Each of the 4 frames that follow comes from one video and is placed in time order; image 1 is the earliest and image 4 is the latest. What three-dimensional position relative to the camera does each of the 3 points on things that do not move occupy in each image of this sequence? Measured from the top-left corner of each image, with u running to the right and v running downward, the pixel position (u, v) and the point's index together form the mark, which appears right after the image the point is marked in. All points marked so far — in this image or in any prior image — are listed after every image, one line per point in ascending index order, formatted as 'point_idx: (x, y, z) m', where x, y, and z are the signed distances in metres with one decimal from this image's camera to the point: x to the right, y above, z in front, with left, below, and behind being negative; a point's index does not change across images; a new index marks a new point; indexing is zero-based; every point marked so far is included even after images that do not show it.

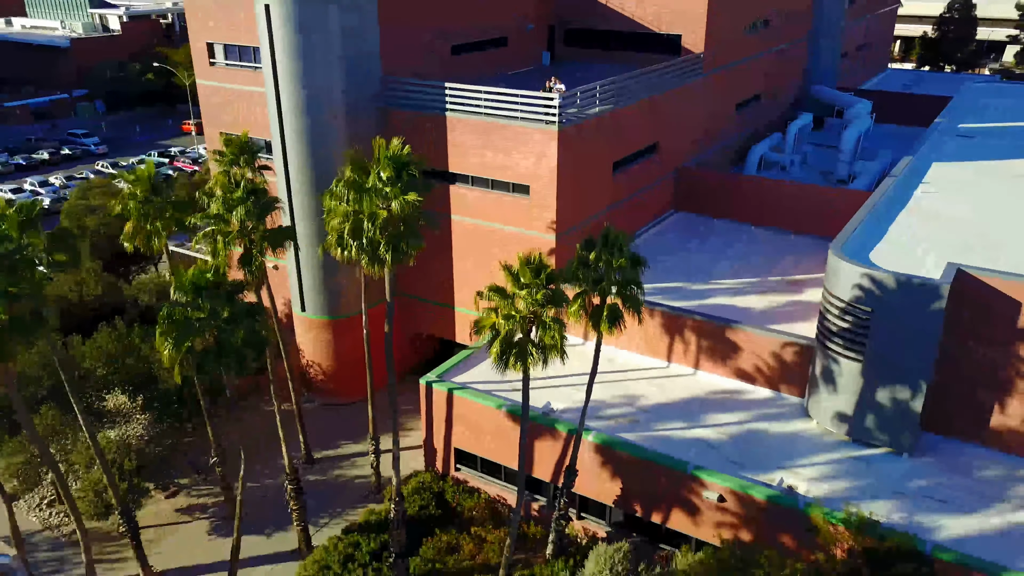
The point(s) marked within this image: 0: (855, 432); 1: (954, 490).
0: (+8.1, -3.4, +19.7) m
1: (+9.7, -4.4, +18.2) m
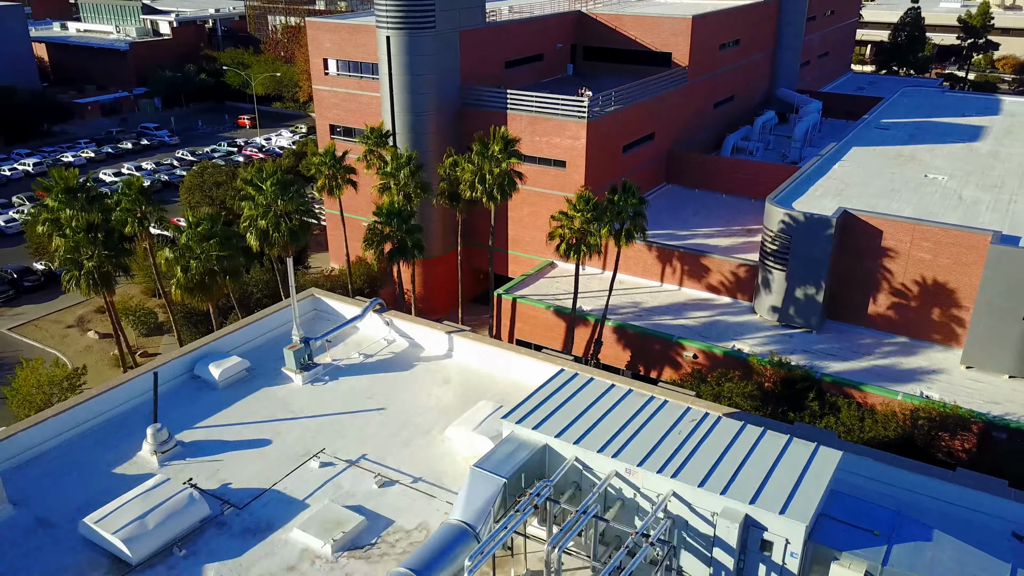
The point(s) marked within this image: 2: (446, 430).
0: (+9.8, -1.1, +30.3) m
1: (+11.4, -2.1, +28.9) m
2: (-1.1, -2.4, +14.7) m
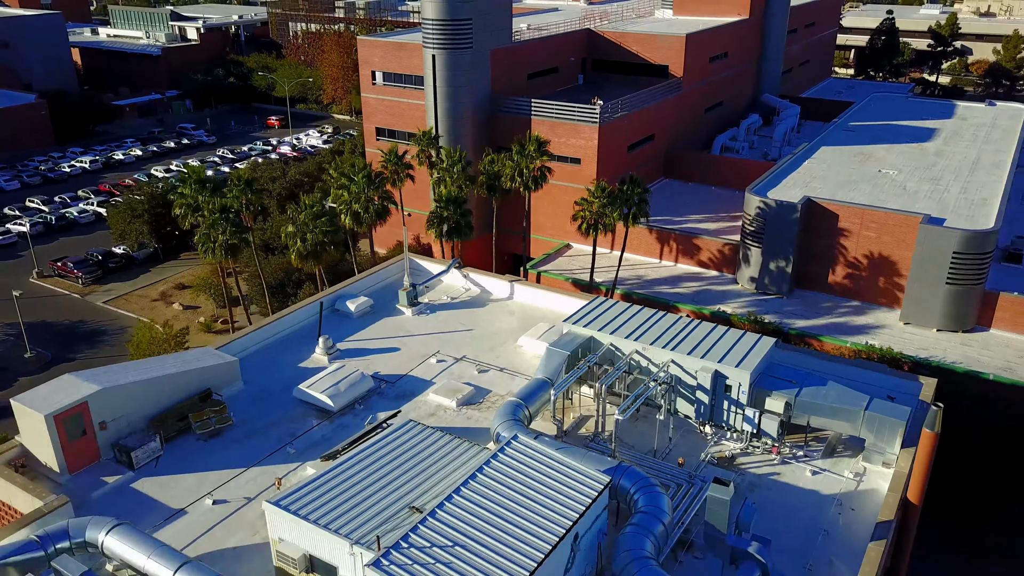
0: (+11.0, +0.1, +37.3) m
1: (+12.6, -0.9, +35.9) m
2: (+0.2, -1.3, +21.6) m
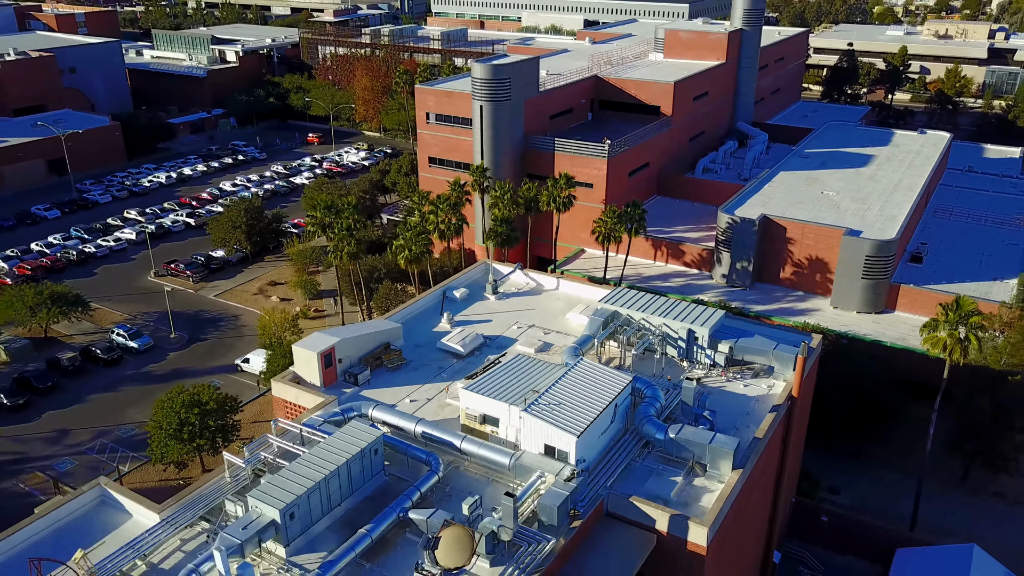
0: (+12.9, +0.4, +49.8) m
1: (+14.5, -0.6, +48.4) m
2: (+2.3, -1.1, +34.1) m
